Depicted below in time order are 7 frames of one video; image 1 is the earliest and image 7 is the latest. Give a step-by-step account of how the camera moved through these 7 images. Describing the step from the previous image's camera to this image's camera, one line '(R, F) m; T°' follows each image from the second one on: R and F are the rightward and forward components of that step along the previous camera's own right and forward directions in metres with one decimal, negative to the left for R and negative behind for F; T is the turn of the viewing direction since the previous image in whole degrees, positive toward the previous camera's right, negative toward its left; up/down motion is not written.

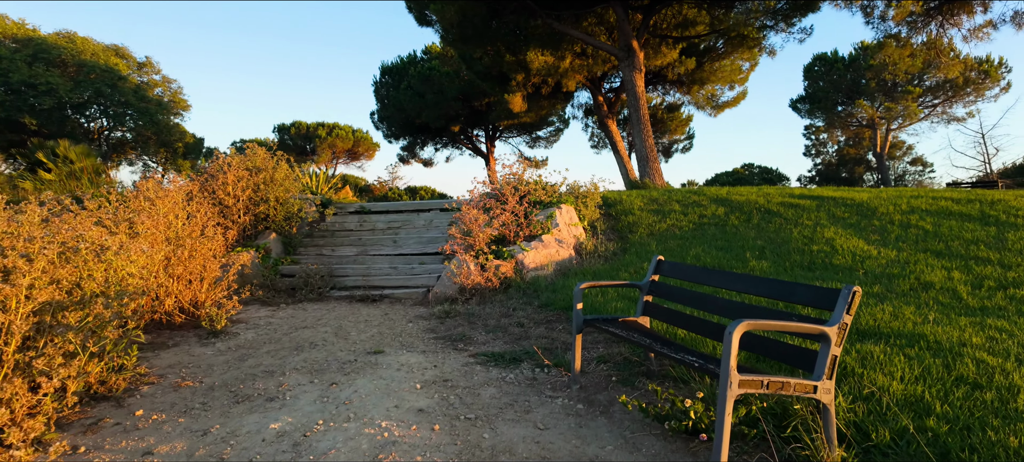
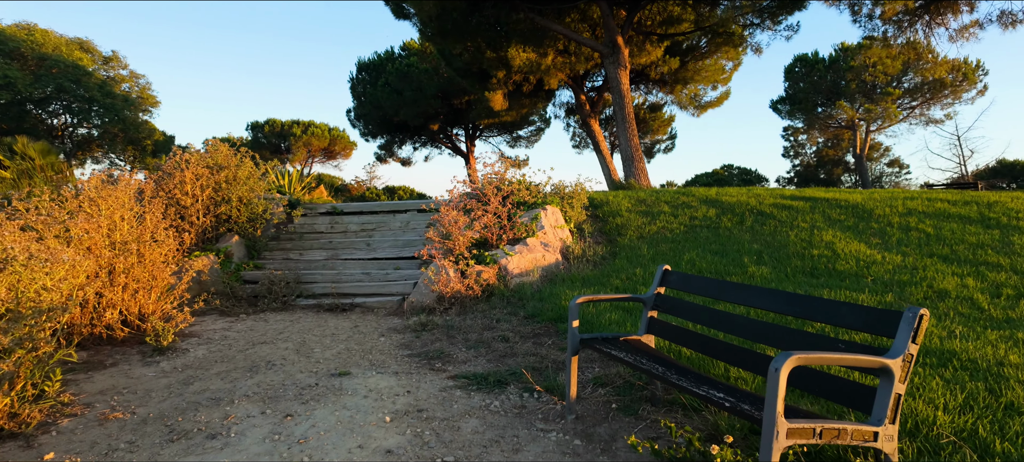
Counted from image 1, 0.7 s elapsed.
(0.0, +0.4) m; +2°
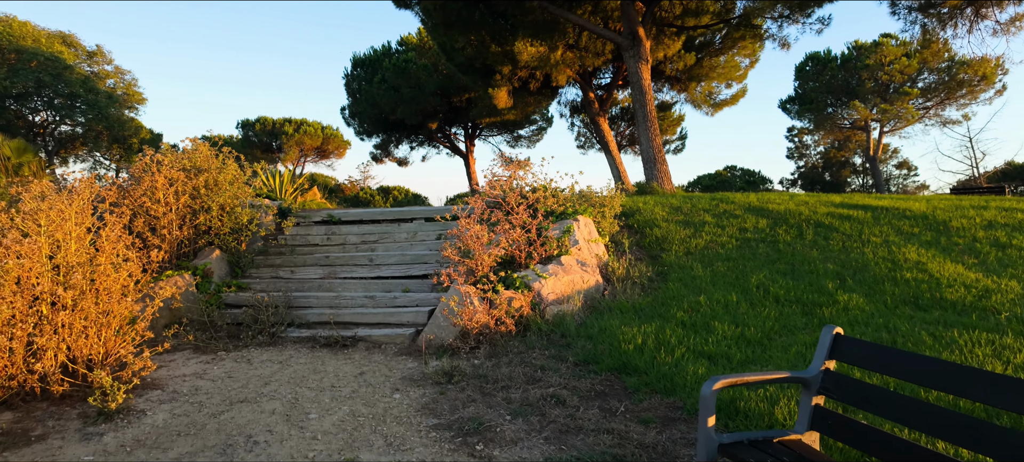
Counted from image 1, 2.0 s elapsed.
(-0.3, +0.9) m; +1°
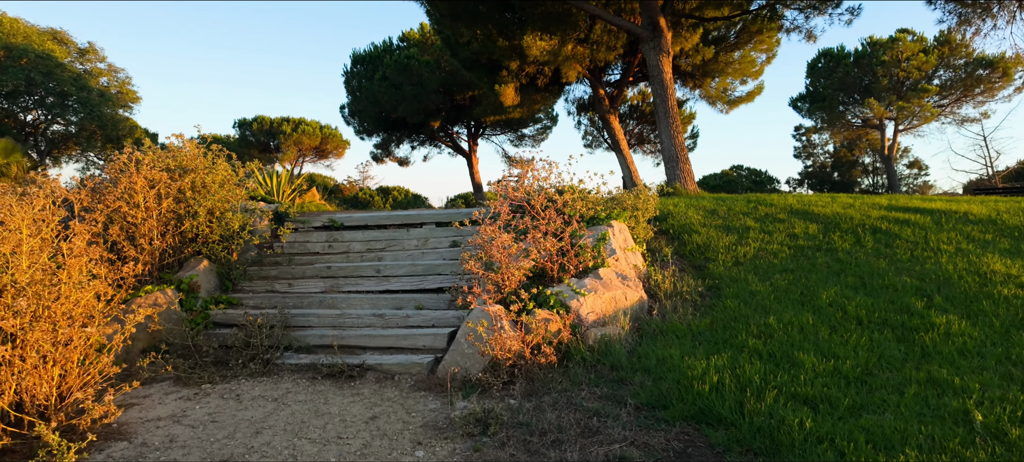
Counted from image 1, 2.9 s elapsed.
(-0.2, +0.7) m; 0°
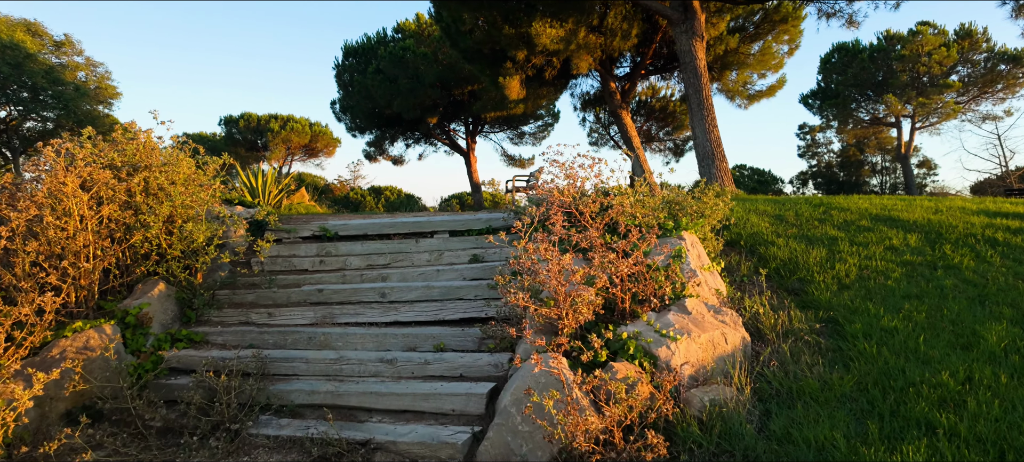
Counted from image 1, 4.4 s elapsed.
(-0.4, +1.1) m; +1°
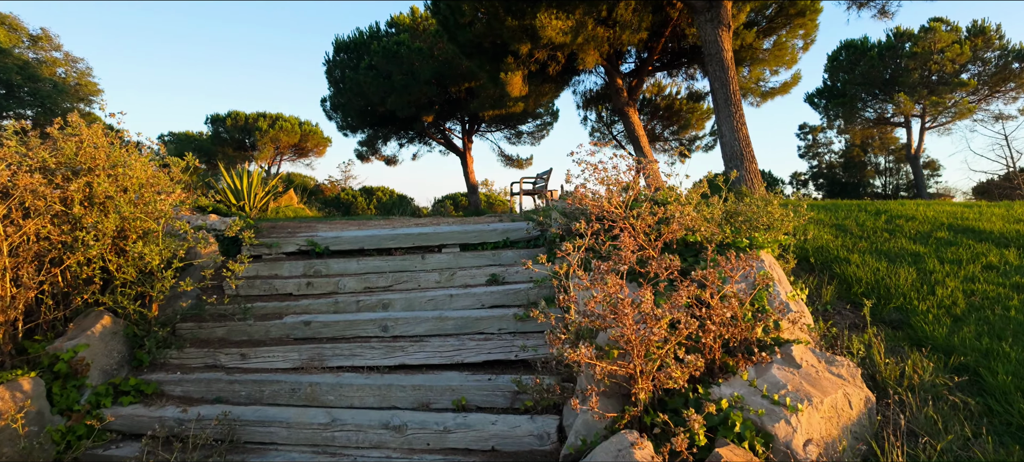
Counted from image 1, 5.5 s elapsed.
(-0.2, +0.8) m; +1°
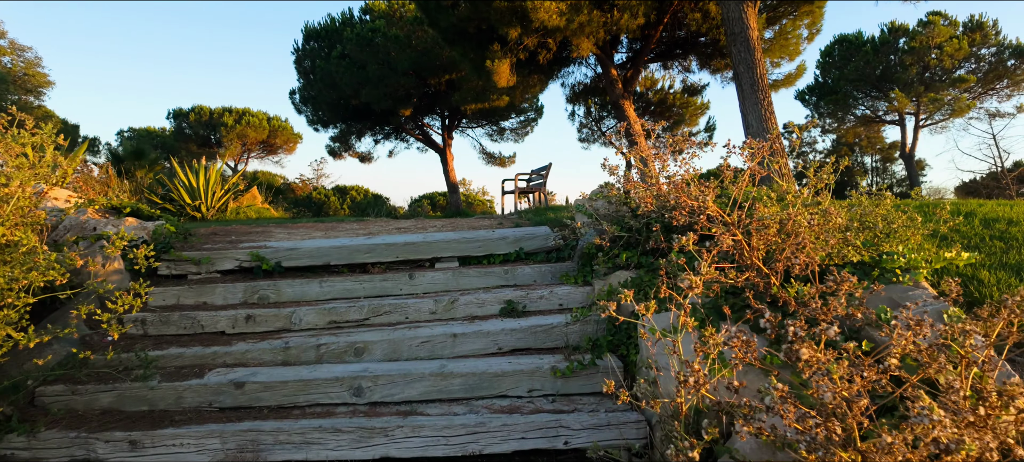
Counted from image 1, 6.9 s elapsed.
(-0.2, +1.1) m; +2°
